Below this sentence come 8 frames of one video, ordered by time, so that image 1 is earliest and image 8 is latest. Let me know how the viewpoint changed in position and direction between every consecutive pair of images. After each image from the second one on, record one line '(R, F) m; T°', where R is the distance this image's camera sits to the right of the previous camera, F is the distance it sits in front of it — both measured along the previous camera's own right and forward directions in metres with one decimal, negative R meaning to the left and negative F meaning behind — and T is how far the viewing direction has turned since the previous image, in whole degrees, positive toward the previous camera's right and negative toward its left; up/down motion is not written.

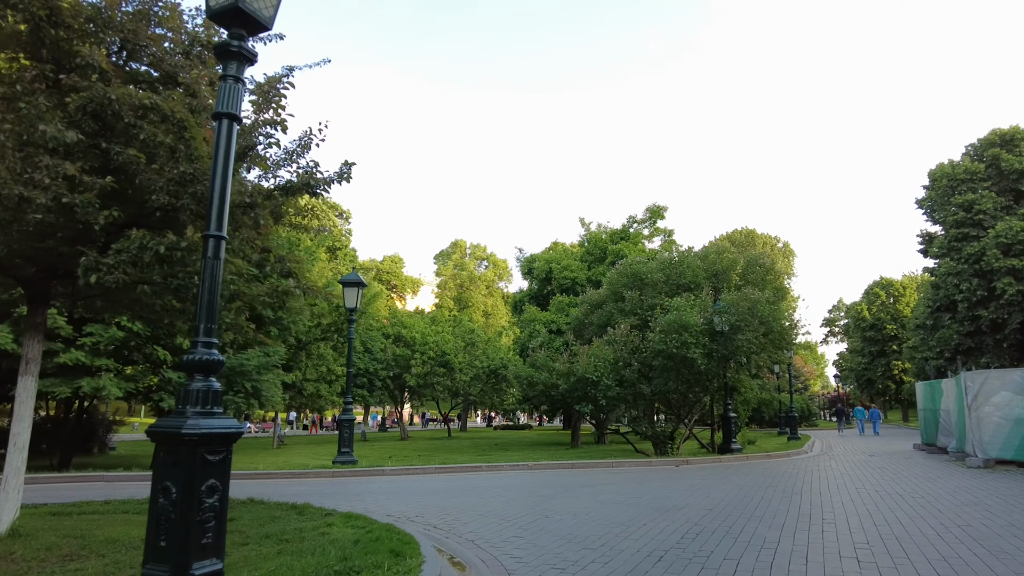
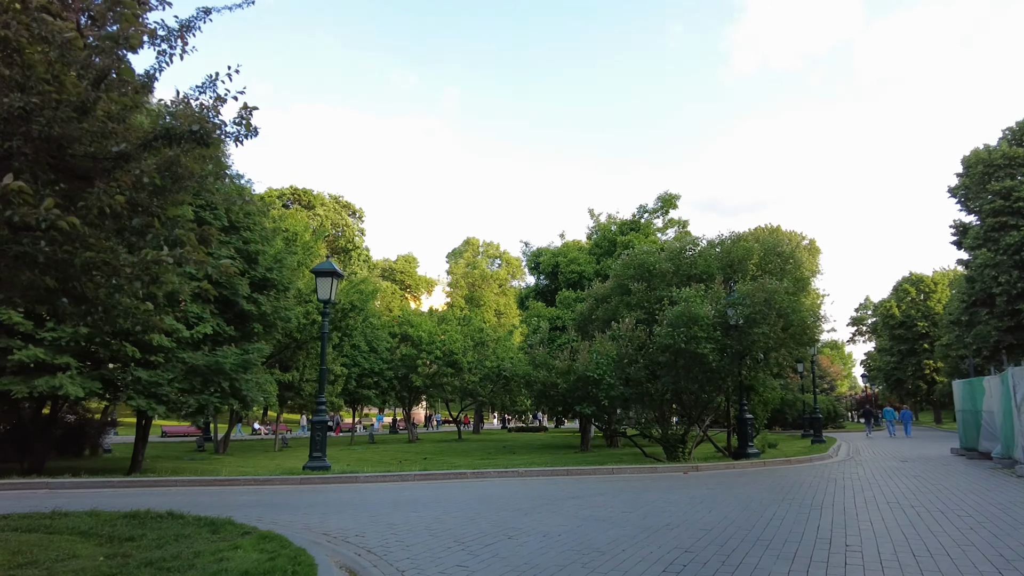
(+0.7, +1.3) m; -2°
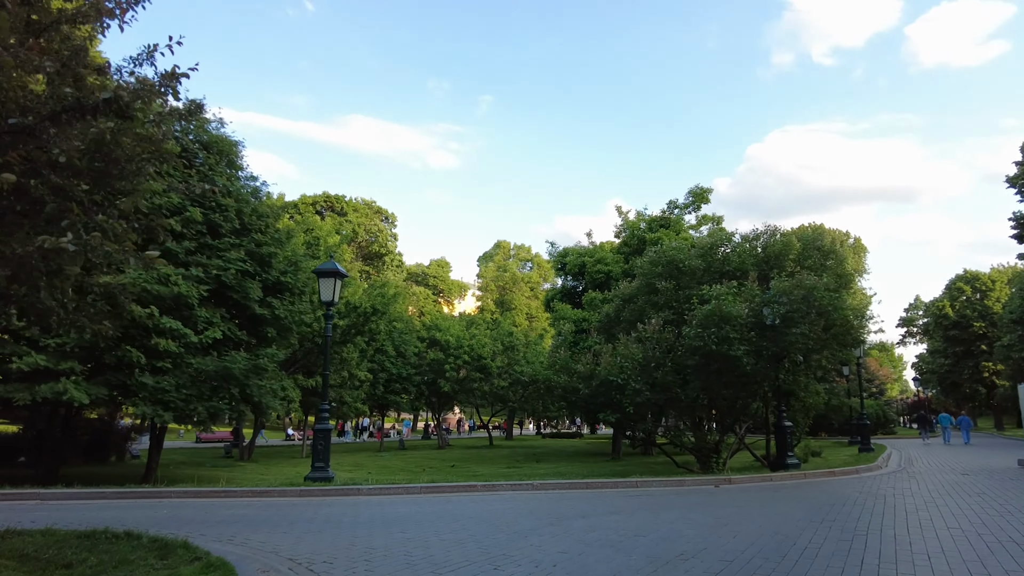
(+0.5, +0.9) m; -3°
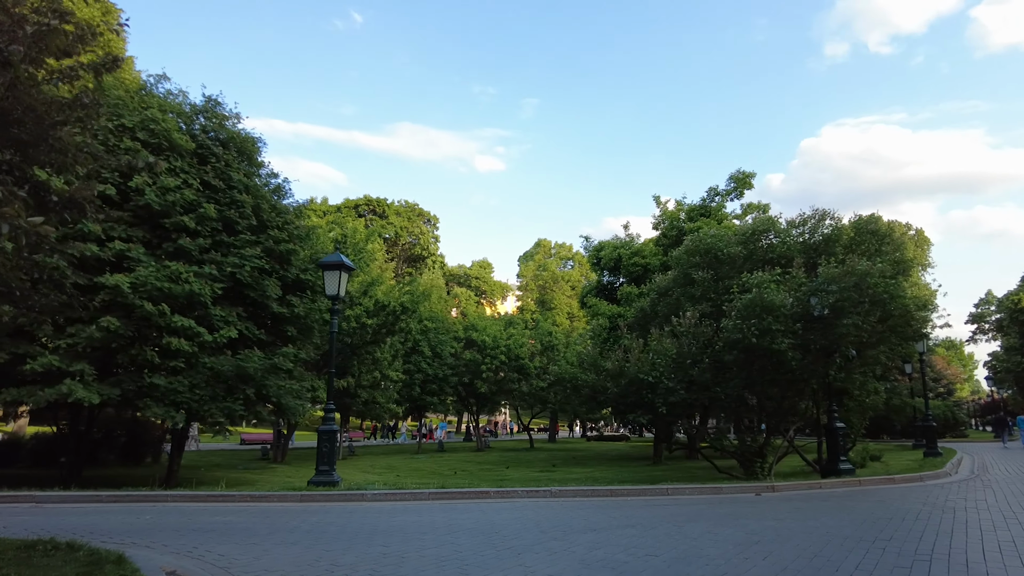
(+0.6, +0.9) m; -4°
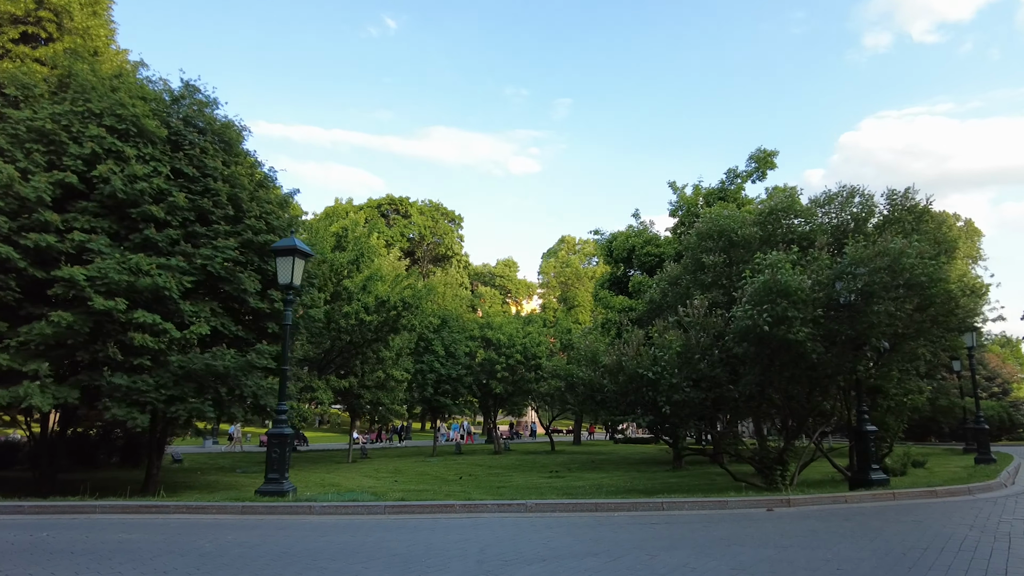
(+1.0, +1.4) m; -3°
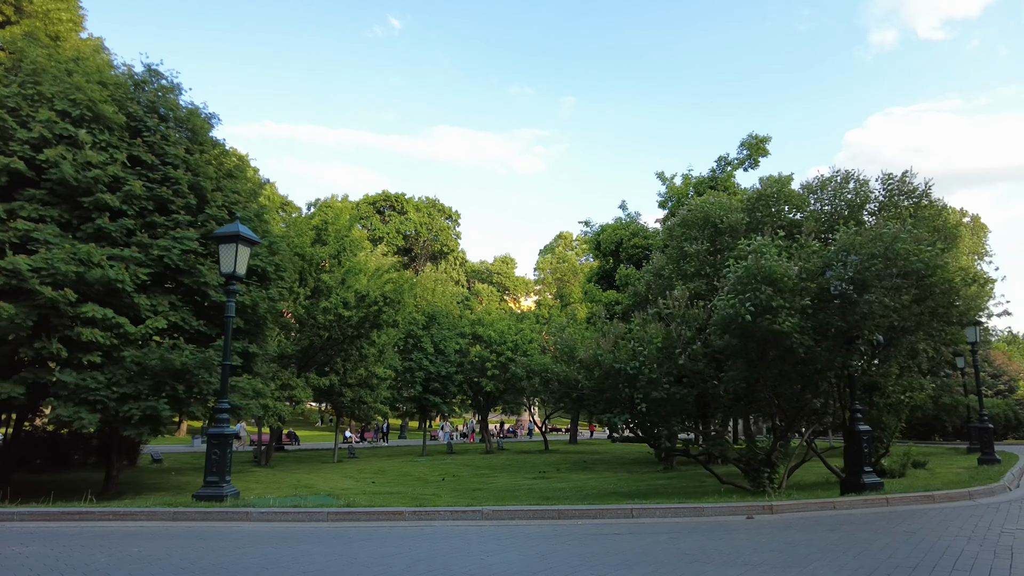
(+0.6, +0.8) m; 0°
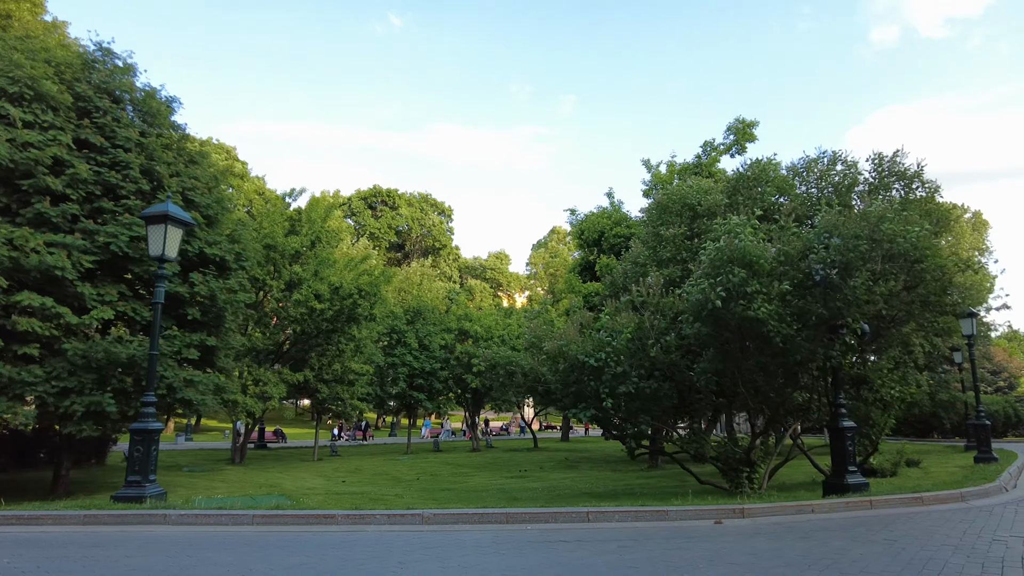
(+0.7, +0.8) m; 0°
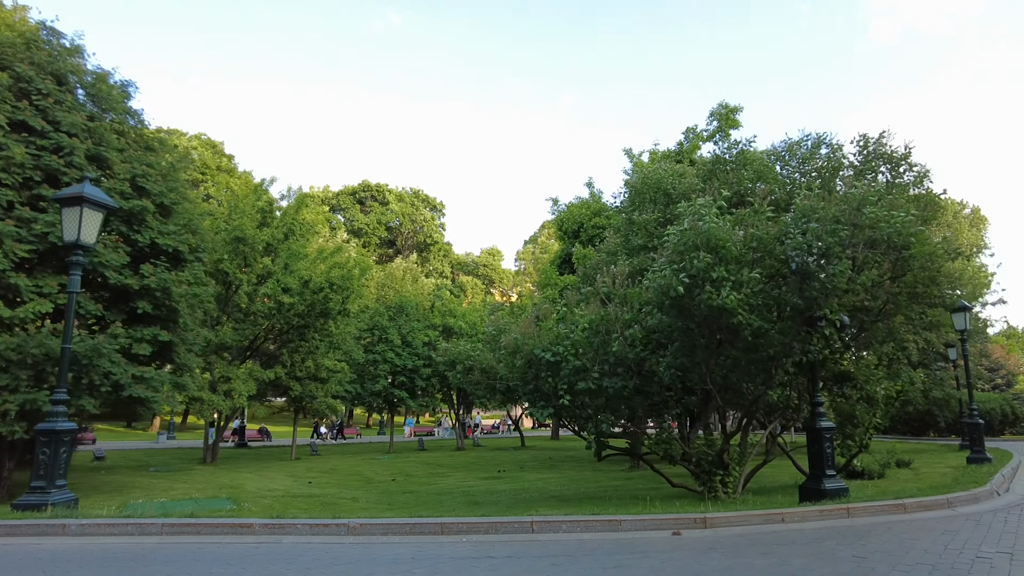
(+0.7, +0.7) m; 0°
